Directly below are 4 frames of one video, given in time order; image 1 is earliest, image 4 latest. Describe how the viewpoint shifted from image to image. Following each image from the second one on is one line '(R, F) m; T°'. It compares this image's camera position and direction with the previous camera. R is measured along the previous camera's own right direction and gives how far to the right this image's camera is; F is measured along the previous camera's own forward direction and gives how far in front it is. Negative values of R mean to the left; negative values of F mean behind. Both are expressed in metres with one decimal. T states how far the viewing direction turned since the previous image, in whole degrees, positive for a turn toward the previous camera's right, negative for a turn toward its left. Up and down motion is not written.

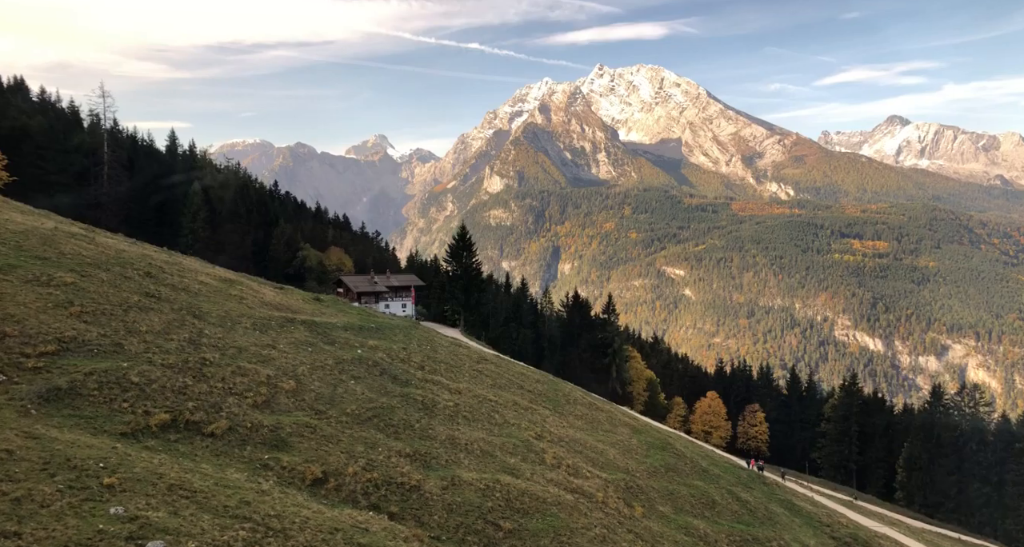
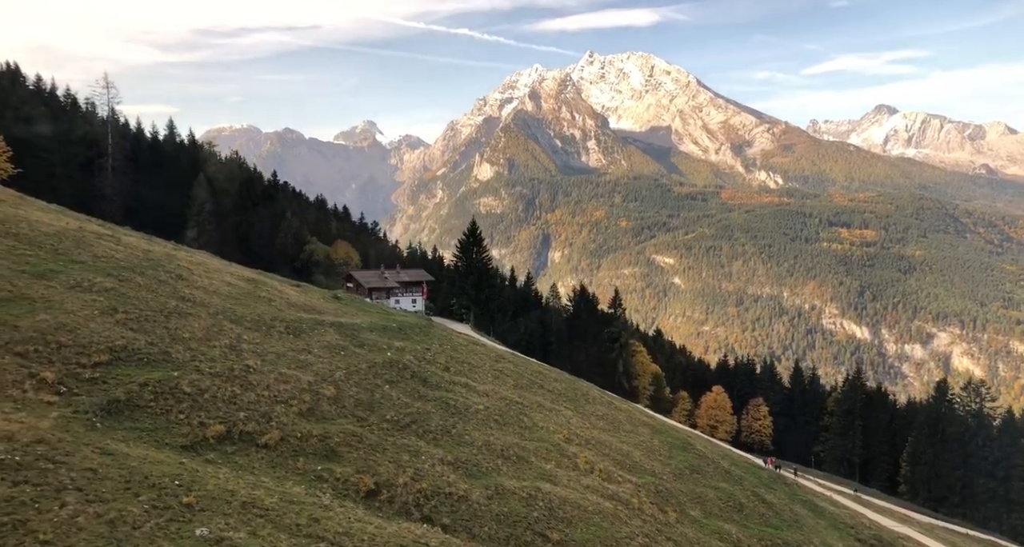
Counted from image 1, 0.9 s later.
(-1.8, 0.0) m; 0°
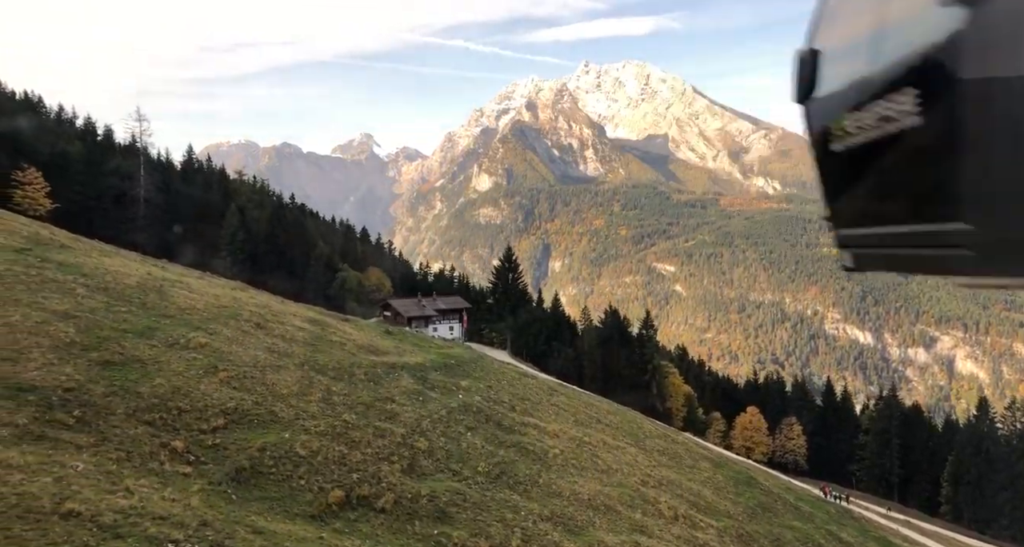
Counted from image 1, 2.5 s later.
(-3.2, -0.2) m; -2°
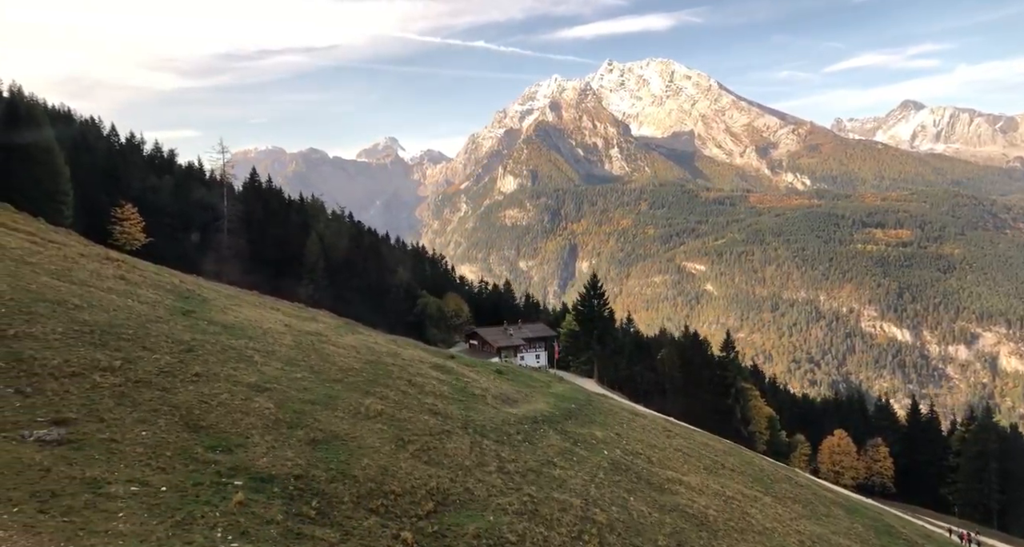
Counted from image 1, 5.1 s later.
(-5.5, -0.3) m; -5°
